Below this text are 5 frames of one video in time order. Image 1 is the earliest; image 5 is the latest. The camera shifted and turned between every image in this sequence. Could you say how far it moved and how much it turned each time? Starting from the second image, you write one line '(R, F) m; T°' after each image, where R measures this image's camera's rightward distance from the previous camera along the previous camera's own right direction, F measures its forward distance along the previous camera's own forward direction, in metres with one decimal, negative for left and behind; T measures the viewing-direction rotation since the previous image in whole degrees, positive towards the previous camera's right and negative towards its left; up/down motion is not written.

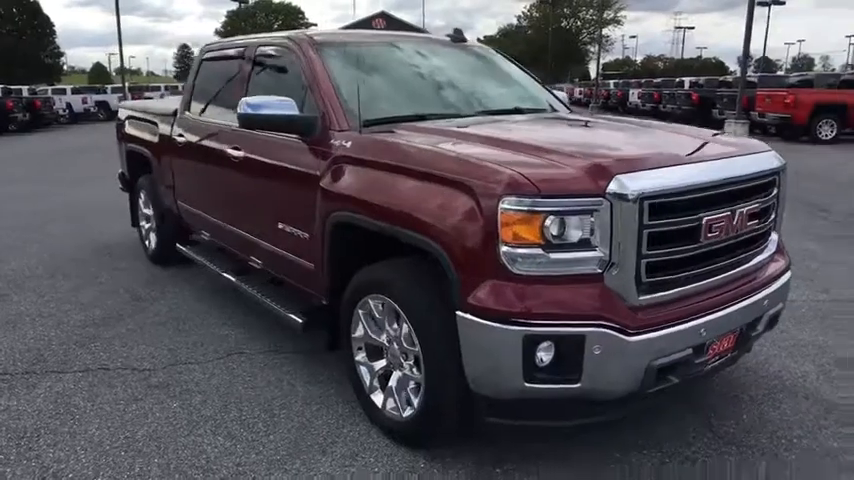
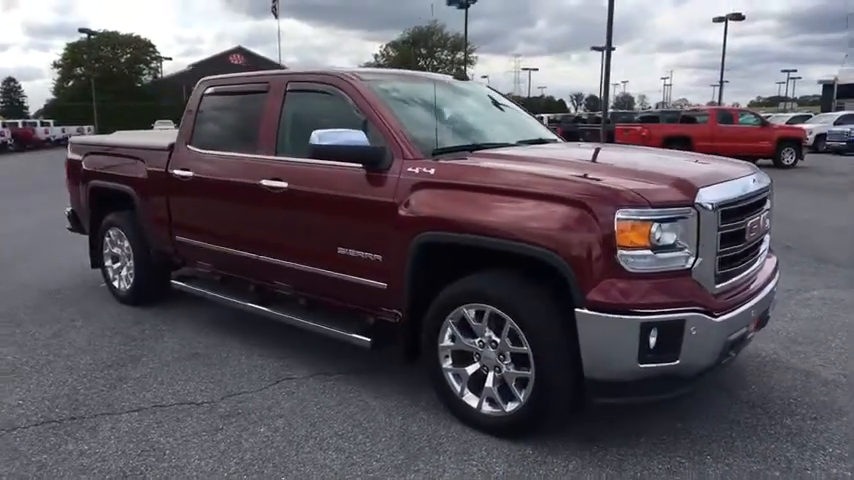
(-1.3, -0.3) m; +13°
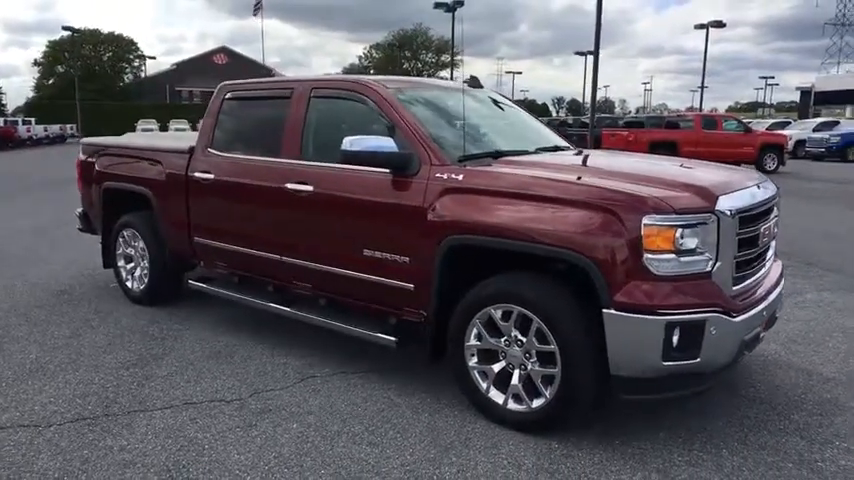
(-0.3, -0.2) m; +2°
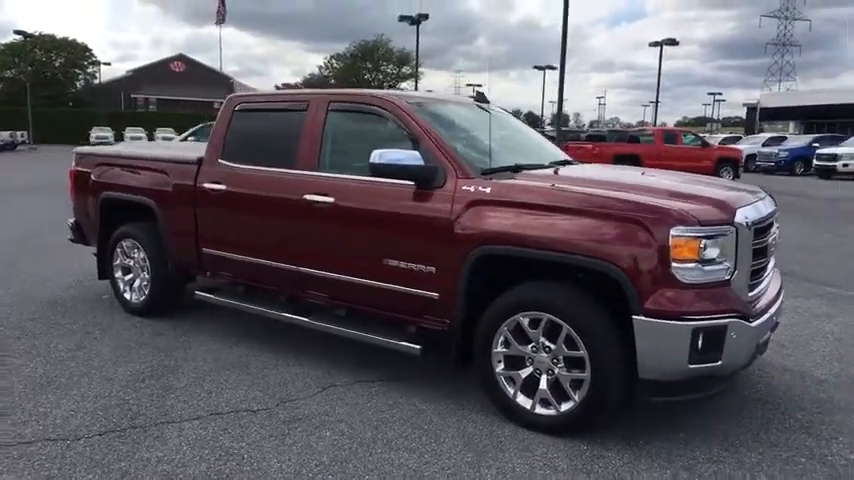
(-0.5, -0.1) m; +4°
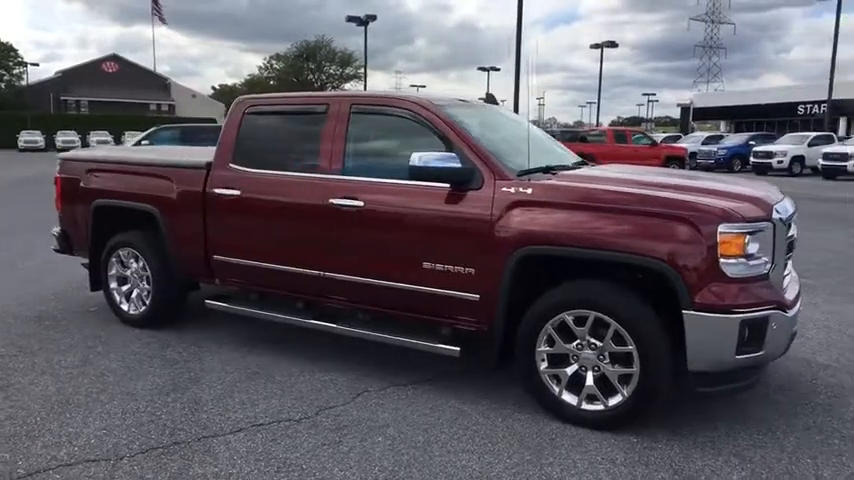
(-0.7, 0.0) m; +5°
